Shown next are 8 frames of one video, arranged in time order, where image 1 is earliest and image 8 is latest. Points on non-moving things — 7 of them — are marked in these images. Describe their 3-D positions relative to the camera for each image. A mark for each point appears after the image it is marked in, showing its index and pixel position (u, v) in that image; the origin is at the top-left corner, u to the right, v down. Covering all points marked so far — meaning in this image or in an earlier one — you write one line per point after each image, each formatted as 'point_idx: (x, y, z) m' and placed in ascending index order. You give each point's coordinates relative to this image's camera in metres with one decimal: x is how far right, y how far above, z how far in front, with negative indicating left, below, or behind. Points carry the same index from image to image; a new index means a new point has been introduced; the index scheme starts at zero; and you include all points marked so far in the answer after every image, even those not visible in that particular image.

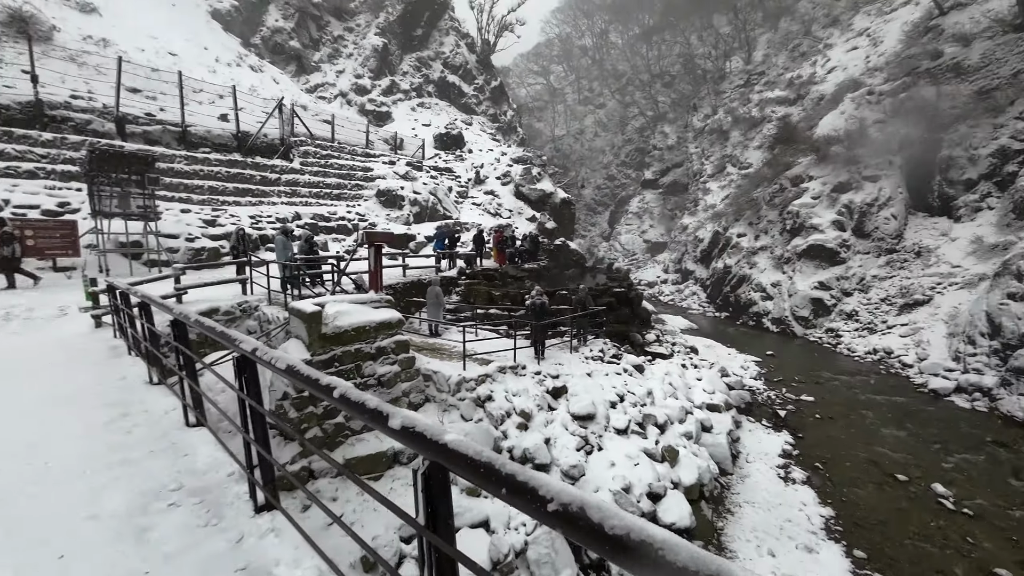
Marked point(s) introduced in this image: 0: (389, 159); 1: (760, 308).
0: (-5.6, +5.9, +19.6) m
1: (+10.5, -0.8, +18.2) m
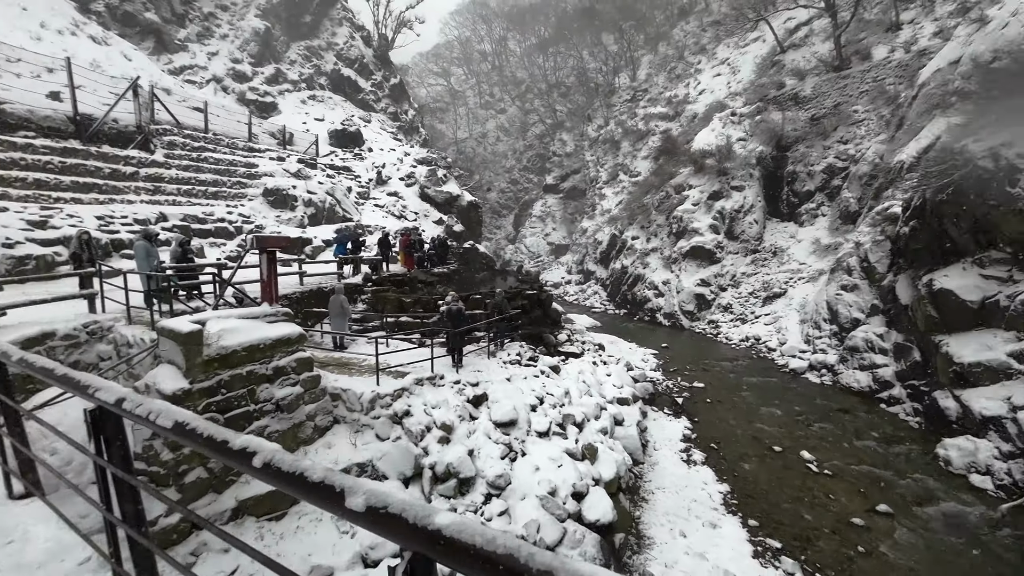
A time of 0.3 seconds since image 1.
0: (-9.7, +5.5, +17.7) m
1: (+6.6, -0.8, +19.9) m
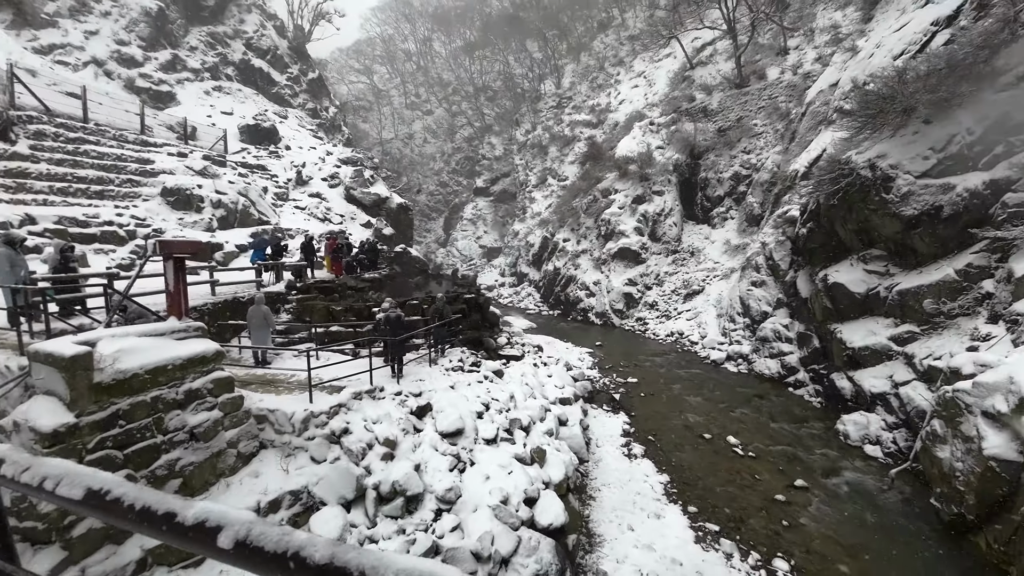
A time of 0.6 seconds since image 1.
0: (-12.3, +5.1, +15.9) m
1: (+3.5, -0.8, +20.6) m
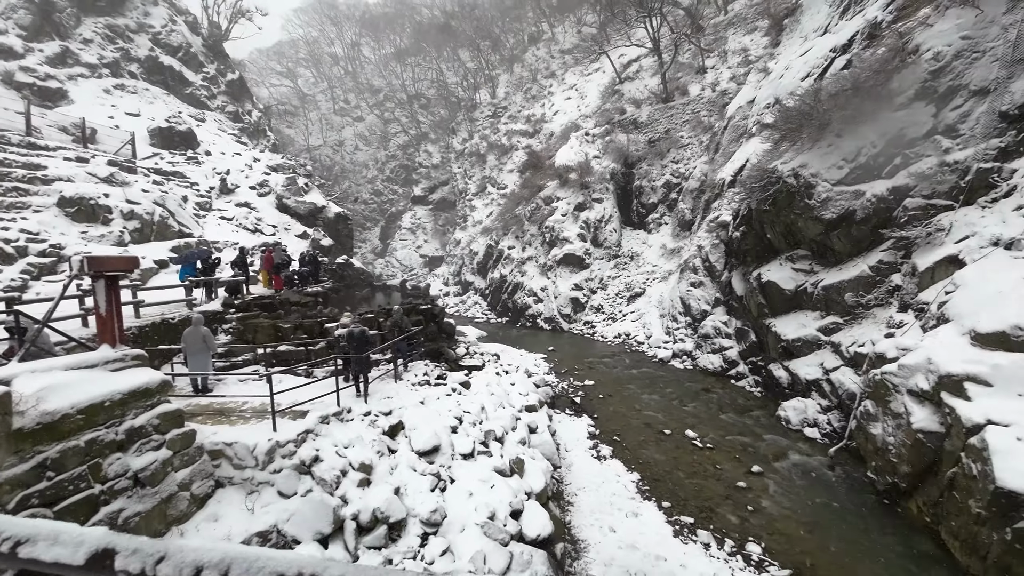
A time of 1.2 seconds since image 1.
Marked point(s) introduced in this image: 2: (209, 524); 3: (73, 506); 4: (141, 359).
0: (-14.1, +4.3, +13.9) m
1: (+1.1, -1.1, +20.8) m
2: (-3.0, -2.3, +4.2) m
3: (-3.6, -1.8, +3.5) m
4: (-3.8, -0.7, +4.5) m
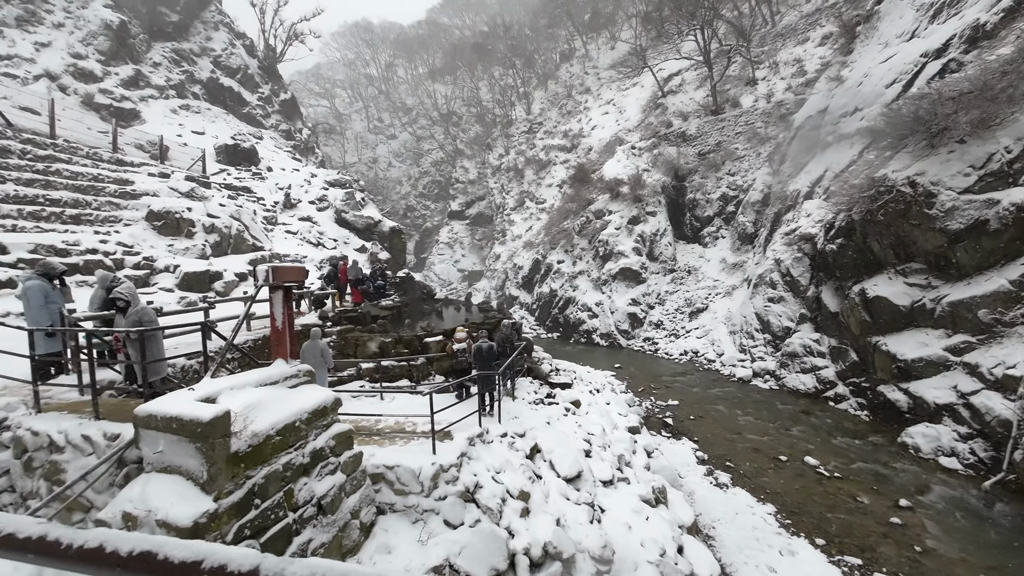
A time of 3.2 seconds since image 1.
0: (-11.8, +3.9, +14.3) m
1: (+3.6, -1.8, +20.3) m
2: (-1.2, -2.4, +3.9) m
3: (-1.8, -1.9, +3.2) m
4: (-2.0, -0.8, +4.2) m
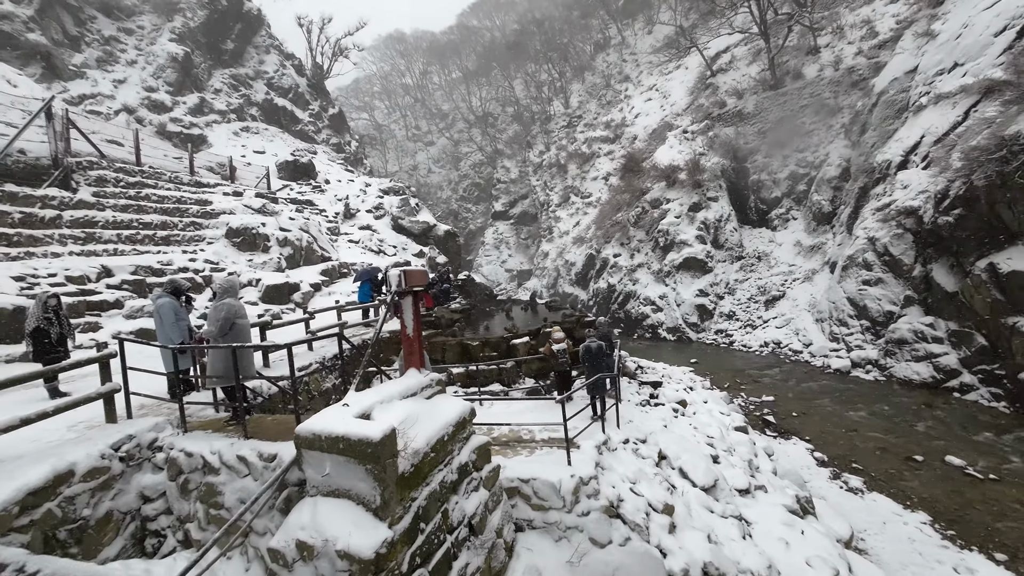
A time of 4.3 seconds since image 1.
0: (-9.8, +3.4, +14.9) m
1: (+6.4, -1.4, +19.5) m
2: (+0.2, -2.4, +3.6) m
3: (-0.5, -1.9, +2.9) m
4: (-0.7, -0.9, +4.0) m
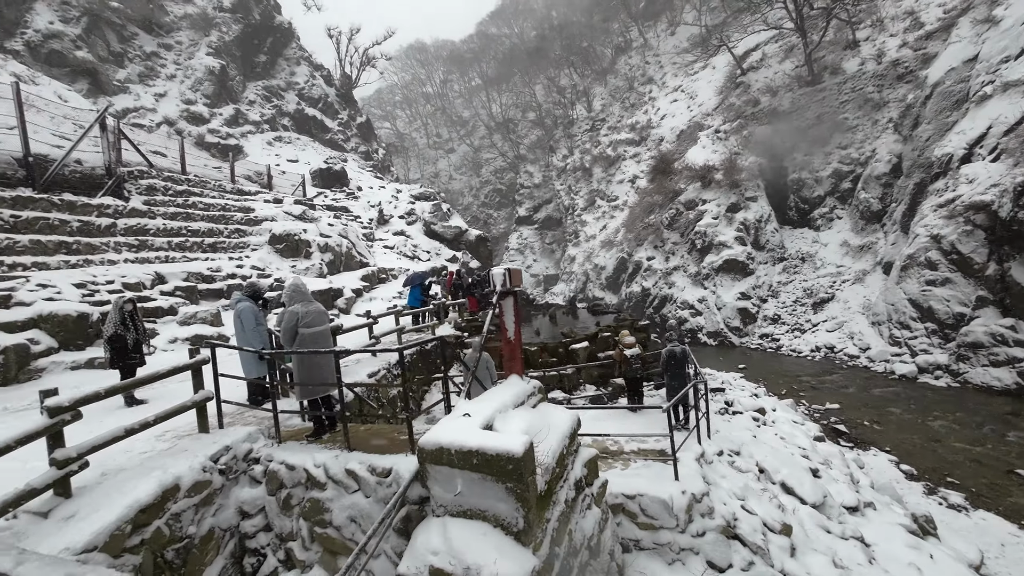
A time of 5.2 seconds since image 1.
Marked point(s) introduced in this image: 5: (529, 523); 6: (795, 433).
0: (-8.5, +3.2, +15.0) m
1: (+8.0, -1.6, +18.9) m
2: (+1.1, -2.4, +3.2) m
3: (+0.4, -1.9, +2.6) m
4: (+0.2, -0.9, +3.7) m
5: (+0.1, -1.2, +2.3) m
6: (+4.1, -2.1, +6.3) m
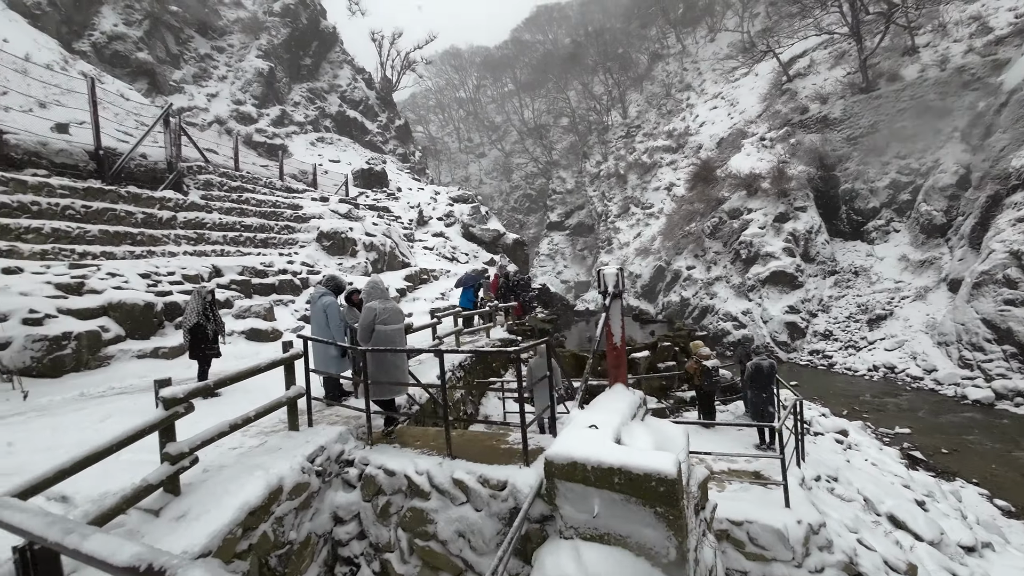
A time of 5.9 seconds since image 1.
0: (-6.9, +3.3, +15.2) m
1: (+9.5, -2.1, +18.2) m
2: (+1.8, -2.5, +2.9) m
3: (+1.1, -1.9, +2.3) m
4: (+1.0, -0.9, +3.4) m
5: (+0.8, -1.2, +2.0) m
6: (+5.0, -2.3, +5.8) m
